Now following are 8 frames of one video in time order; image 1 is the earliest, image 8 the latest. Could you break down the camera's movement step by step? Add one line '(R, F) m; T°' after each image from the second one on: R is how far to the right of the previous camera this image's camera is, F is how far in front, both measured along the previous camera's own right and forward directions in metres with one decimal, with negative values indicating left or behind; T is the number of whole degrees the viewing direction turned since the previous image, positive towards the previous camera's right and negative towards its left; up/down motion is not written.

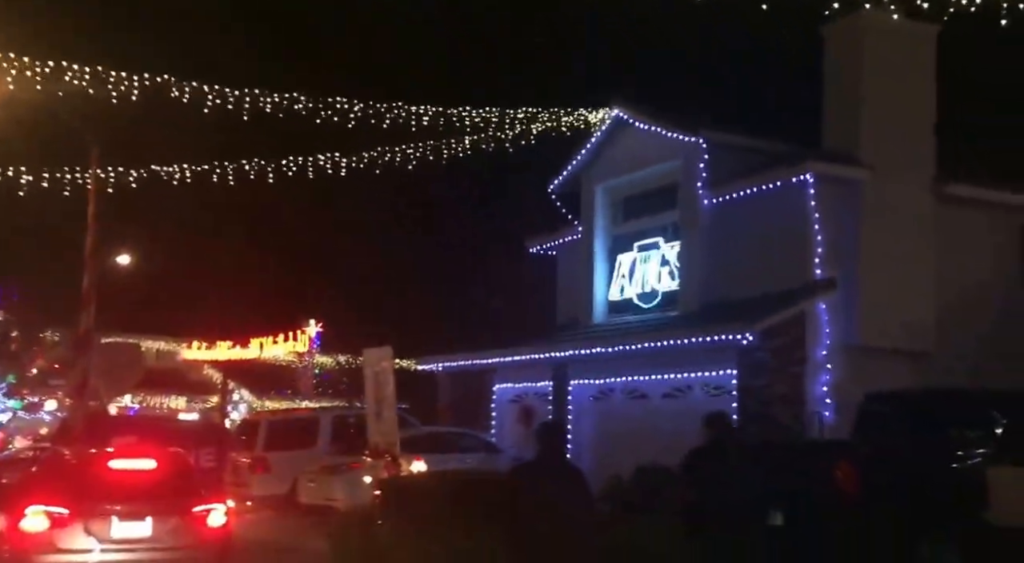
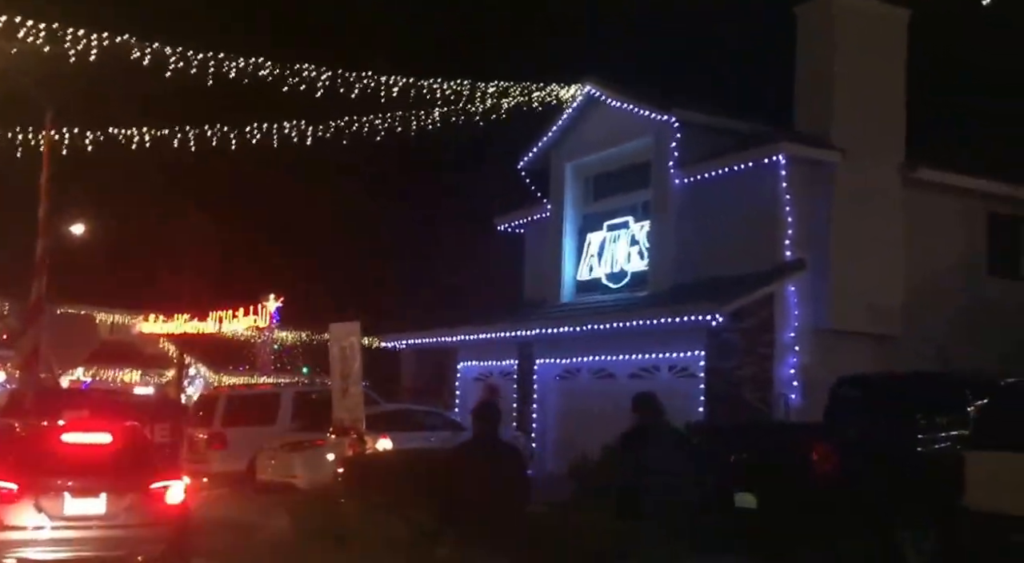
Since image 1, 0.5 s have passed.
(-0.1, +0.3) m; +2°
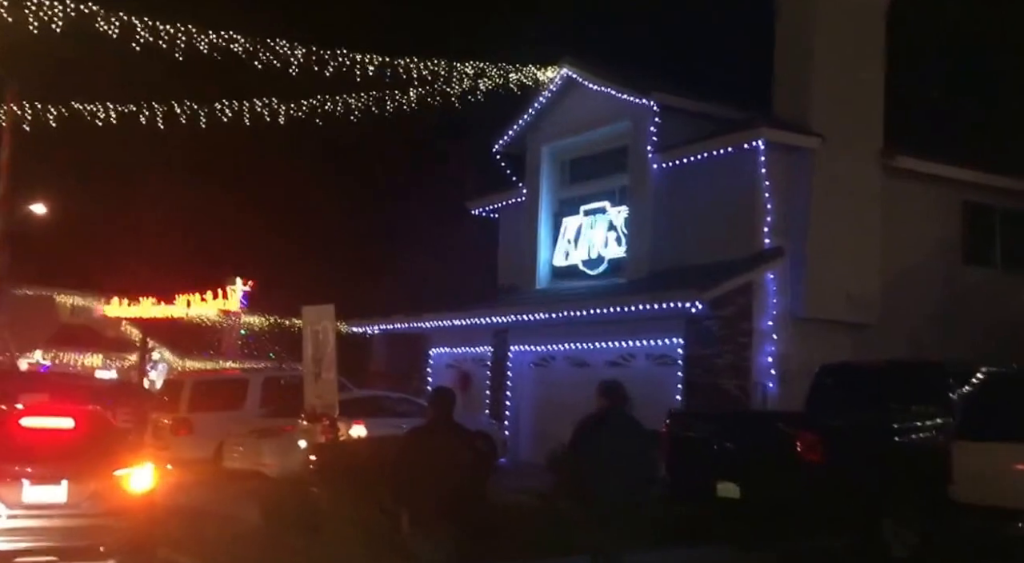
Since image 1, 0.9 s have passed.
(-0.1, +0.3) m; +2°
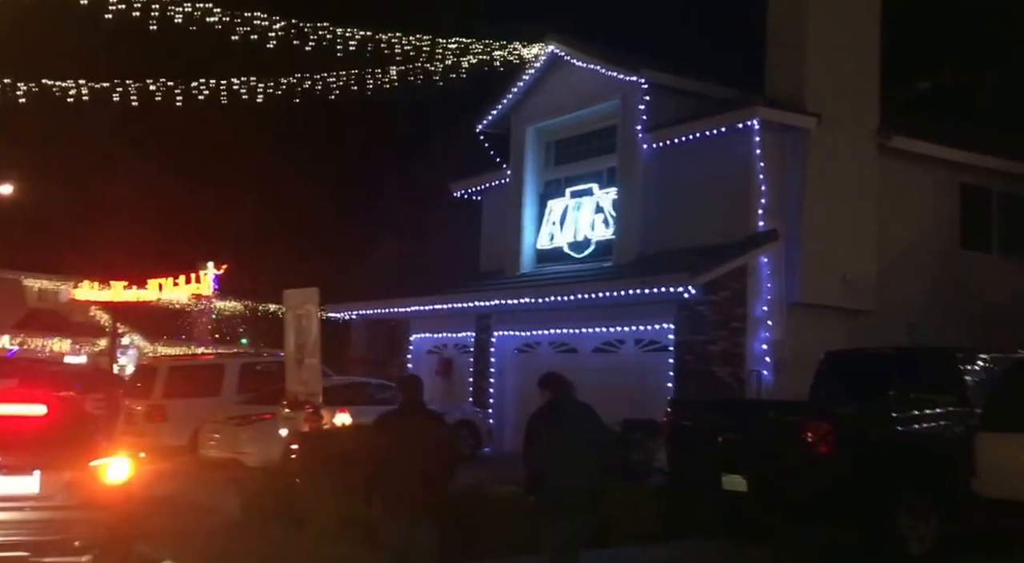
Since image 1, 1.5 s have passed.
(-0.2, +0.5) m; +1°
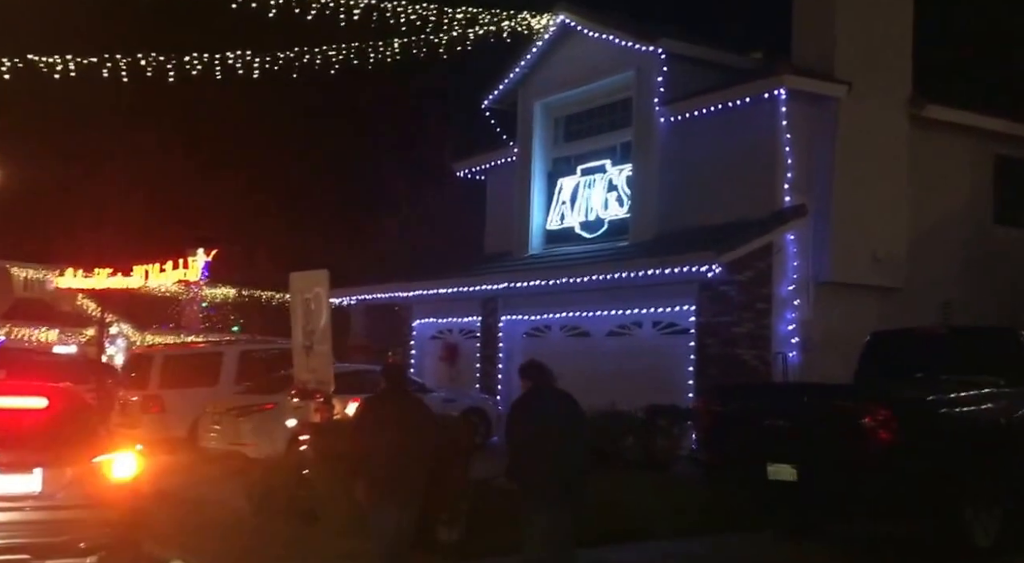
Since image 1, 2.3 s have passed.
(-0.4, +0.8) m; +1°
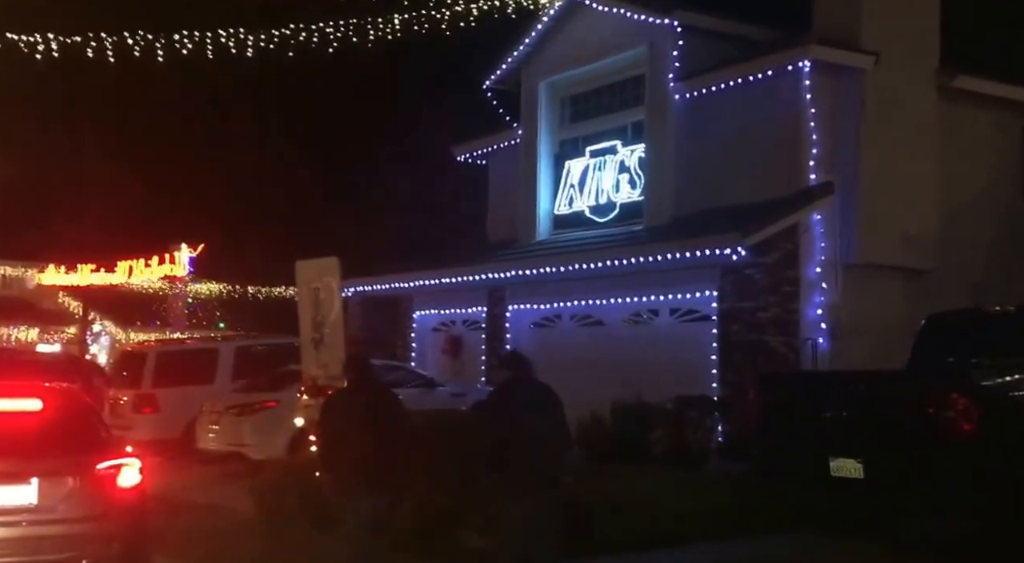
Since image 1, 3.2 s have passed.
(-0.4, +0.8) m; +1°
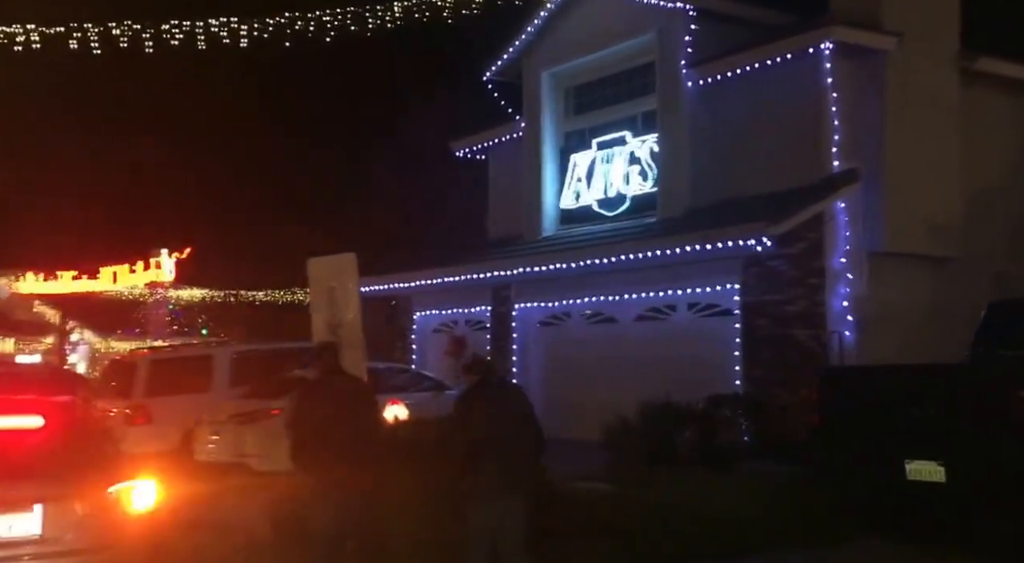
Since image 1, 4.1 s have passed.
(-0.5, +0.7) m; +1°
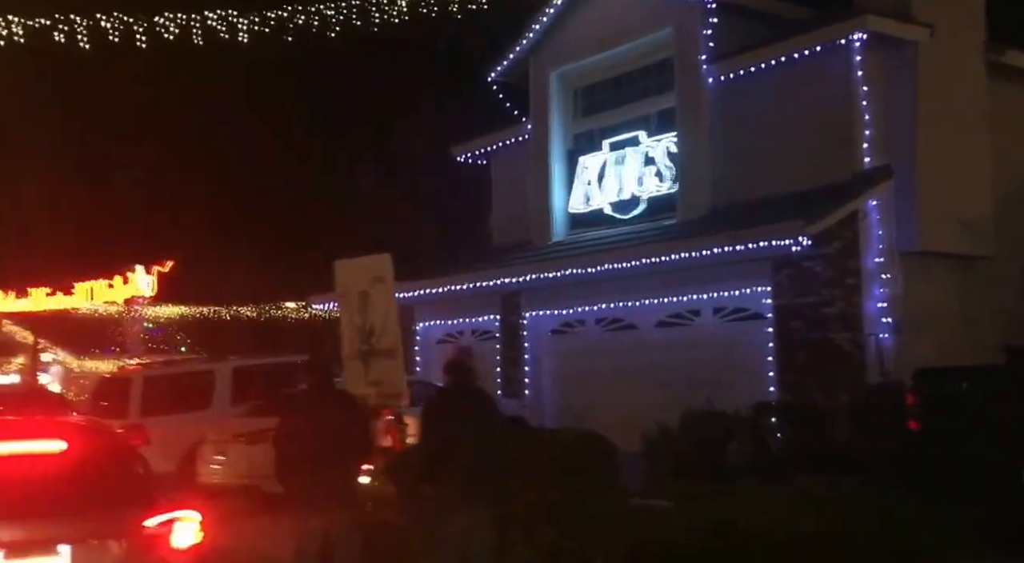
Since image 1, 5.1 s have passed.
(-0.7, +0.7) m; +2°
